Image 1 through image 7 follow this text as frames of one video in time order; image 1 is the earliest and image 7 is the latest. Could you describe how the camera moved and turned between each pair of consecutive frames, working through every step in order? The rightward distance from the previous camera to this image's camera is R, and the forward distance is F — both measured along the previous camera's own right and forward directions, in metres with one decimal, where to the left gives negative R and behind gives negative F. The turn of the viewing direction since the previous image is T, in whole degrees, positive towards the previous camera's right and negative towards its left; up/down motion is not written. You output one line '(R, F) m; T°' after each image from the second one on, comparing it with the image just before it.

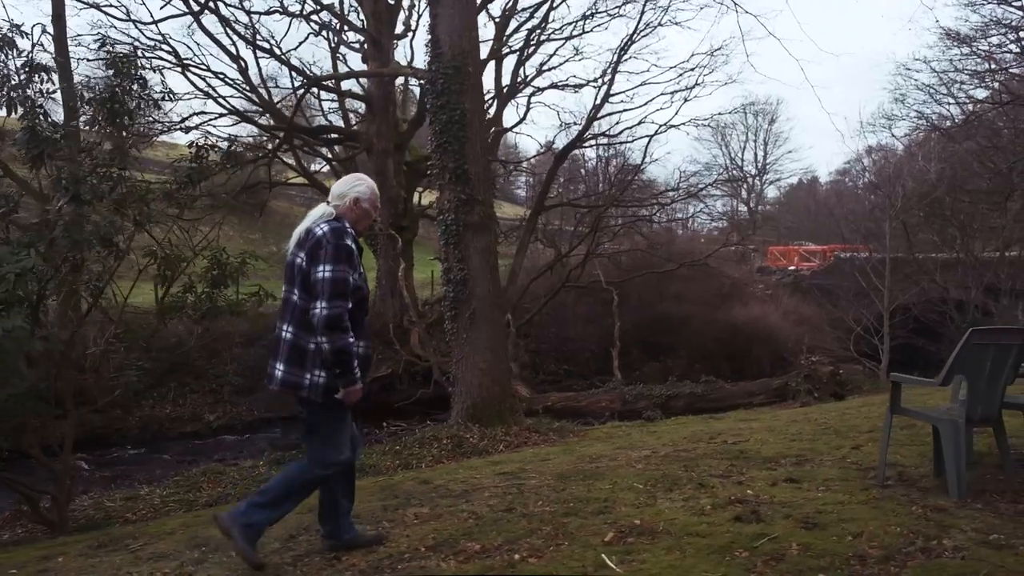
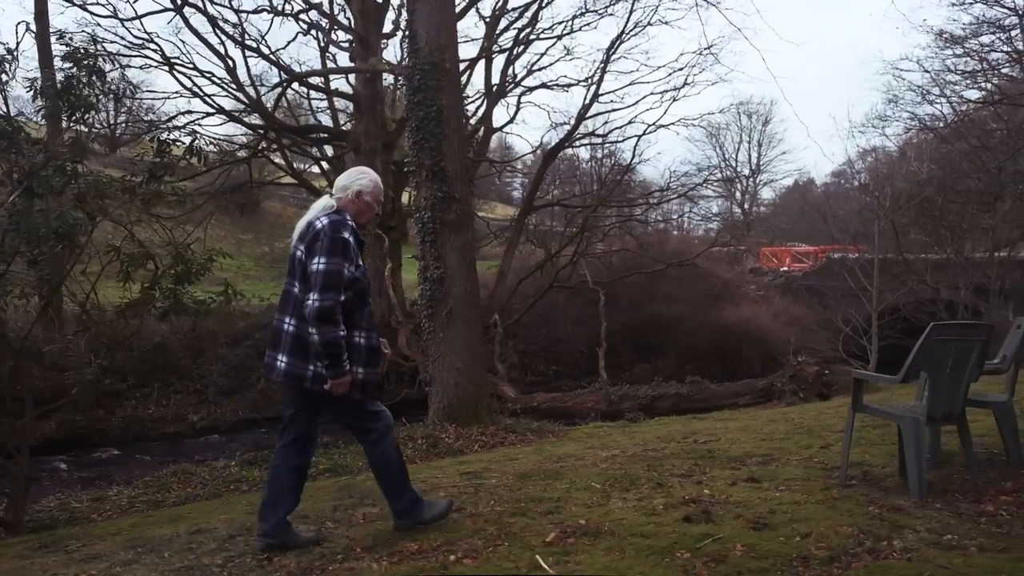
(+0.2, +0.1) m; 0°
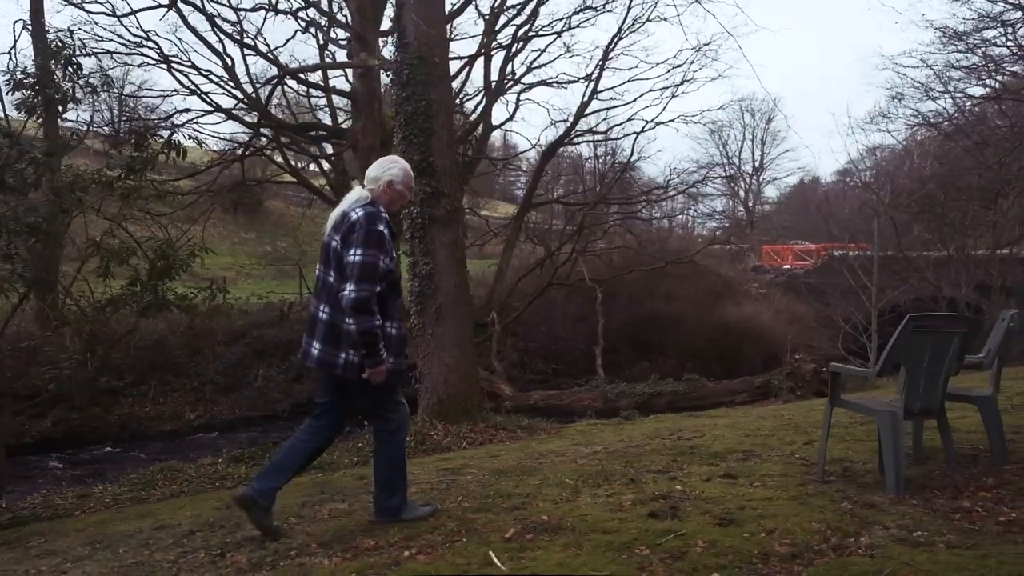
(+0.2, +0.1) m; 0°
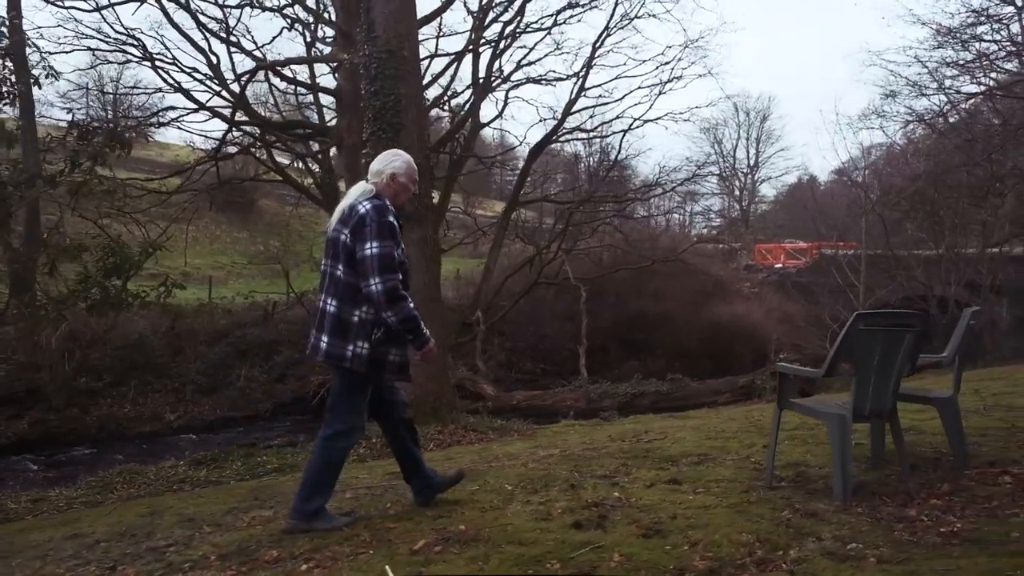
(+0.3, +0.2) m; 0°
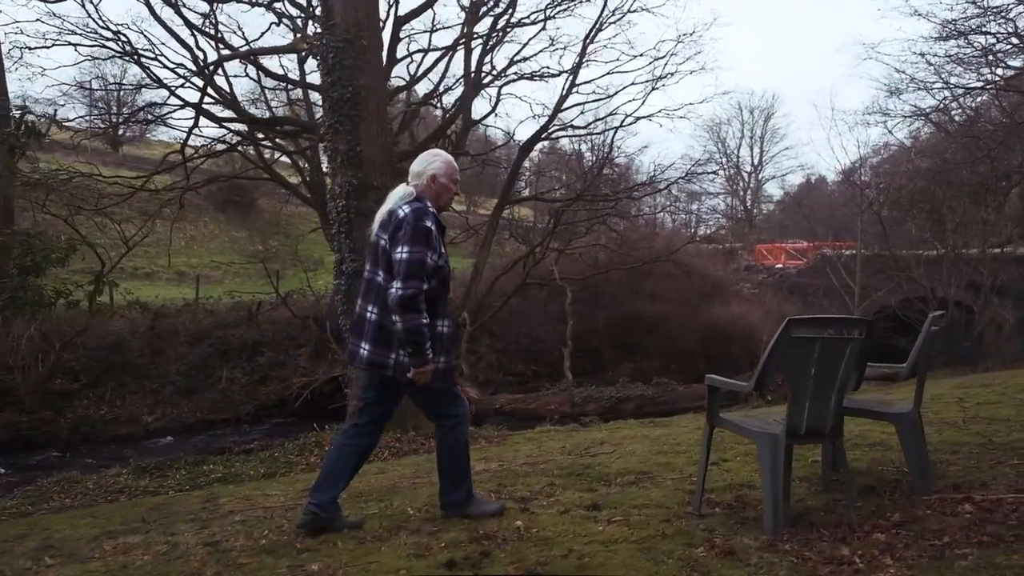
(+0.4, +0.4) m; -1°
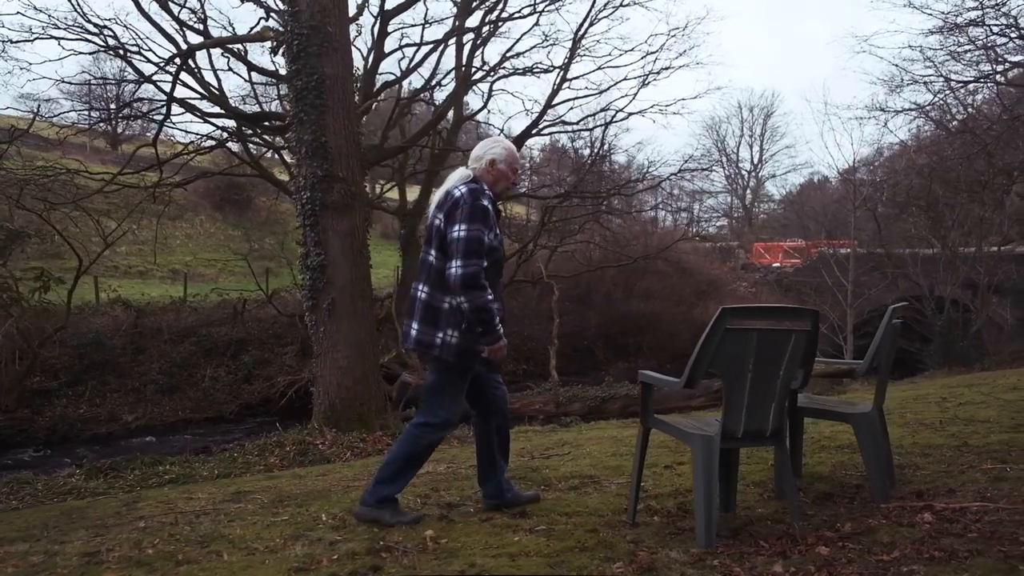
(+0.3, +0.3) m; 0°
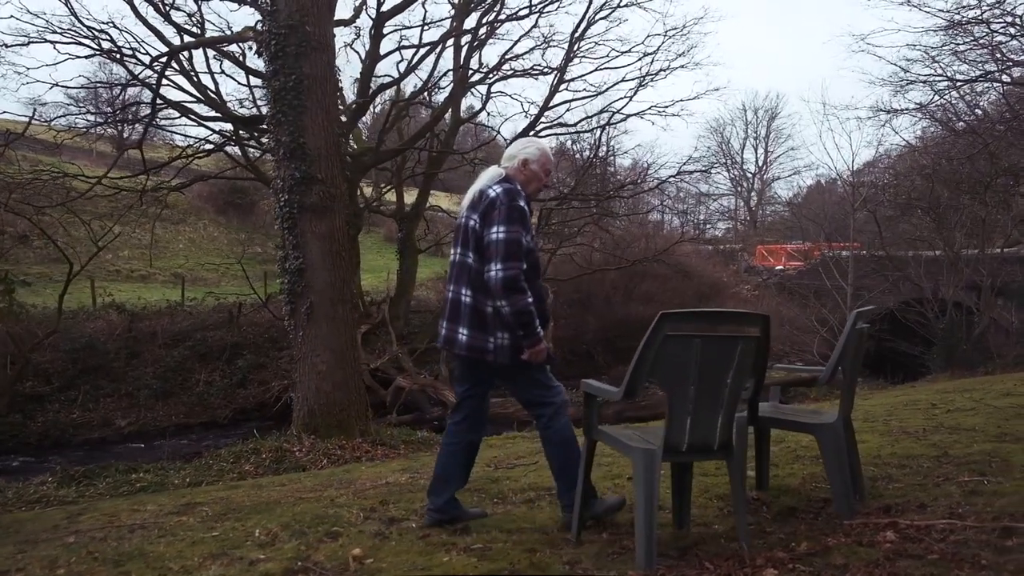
(+0.2, +0.2) m; -1°
